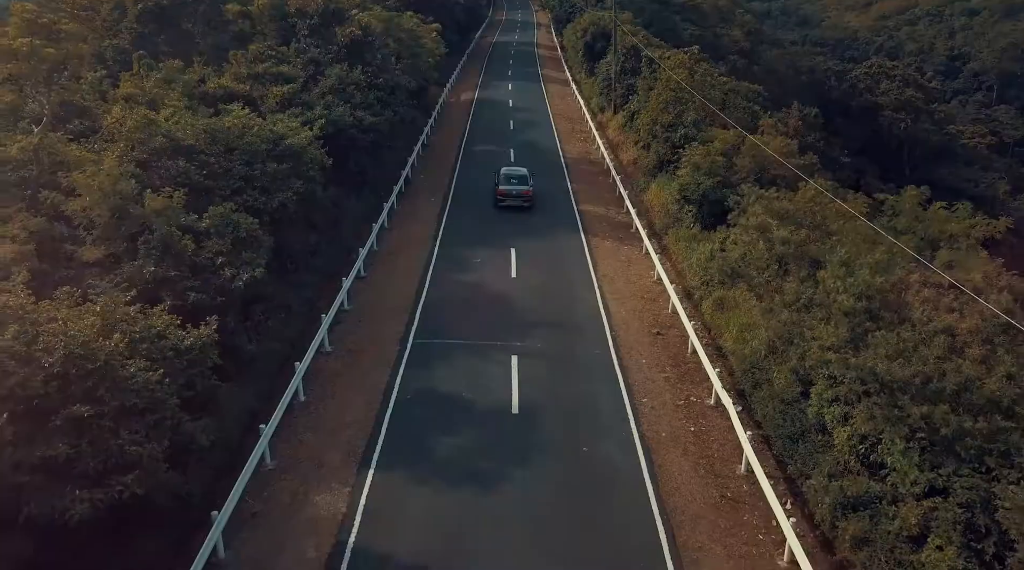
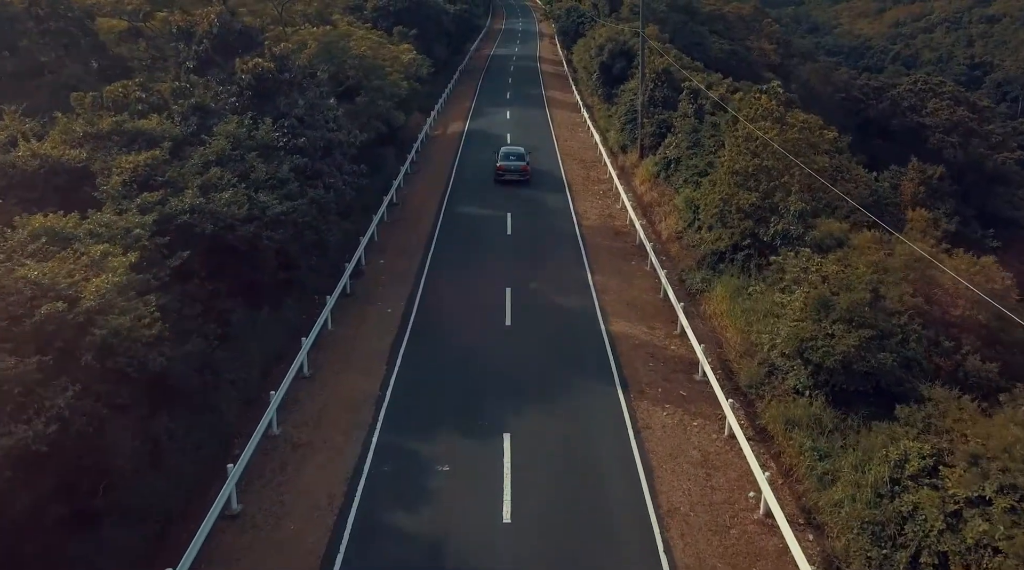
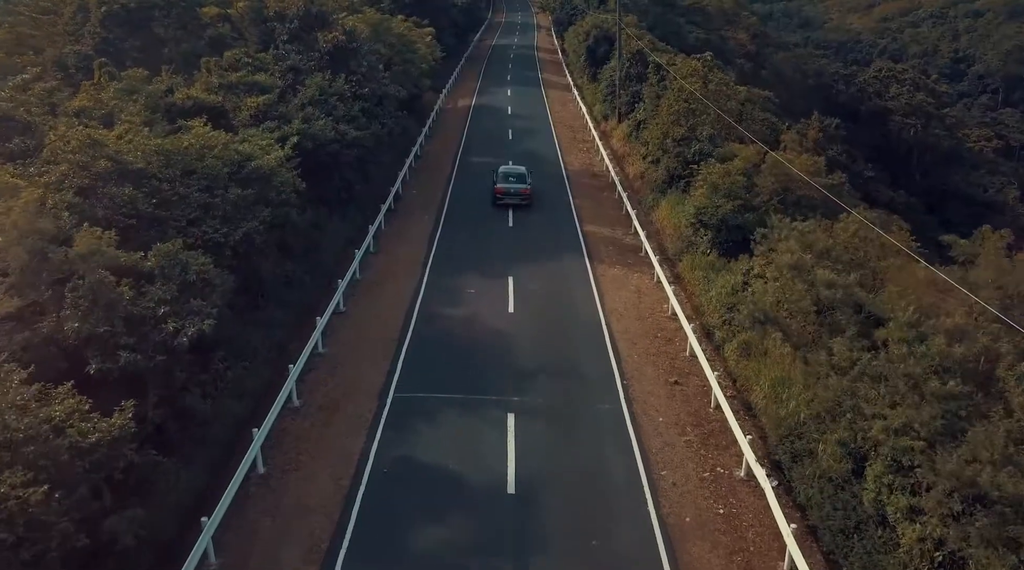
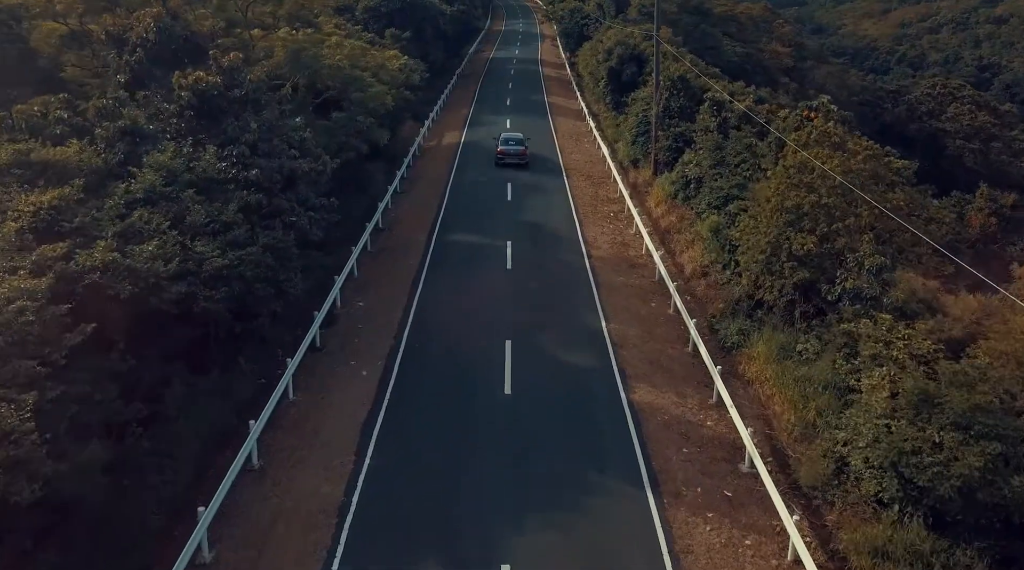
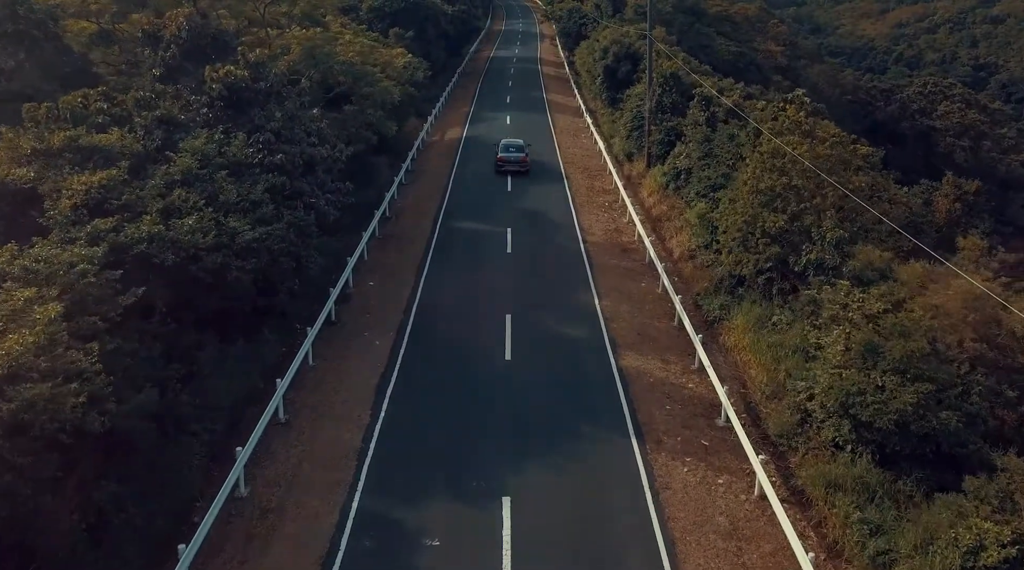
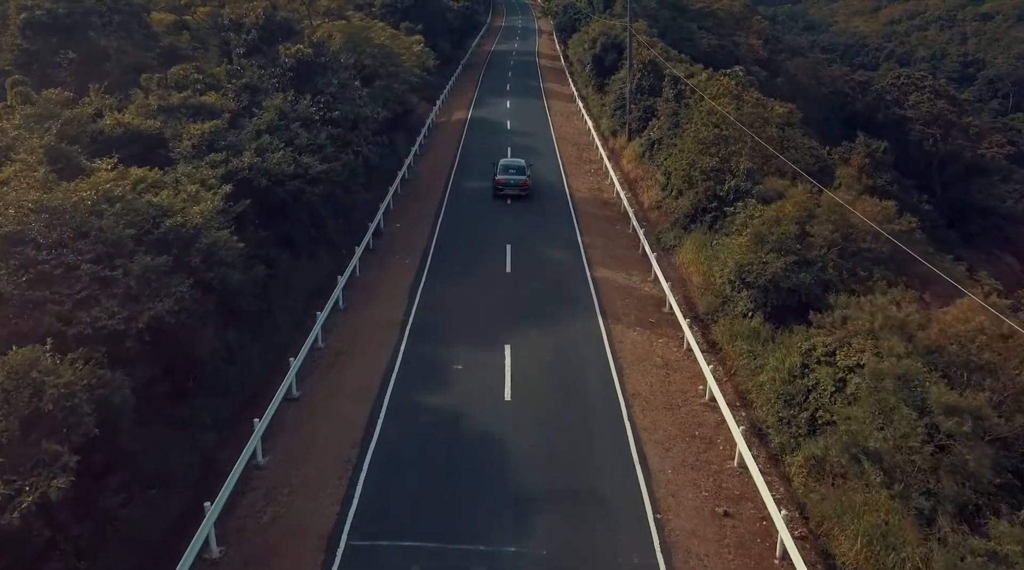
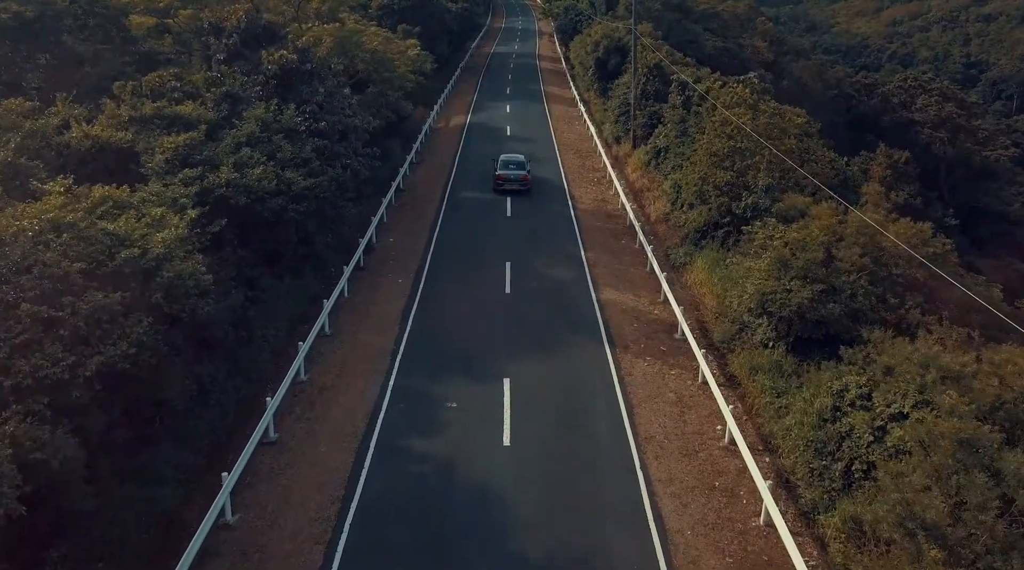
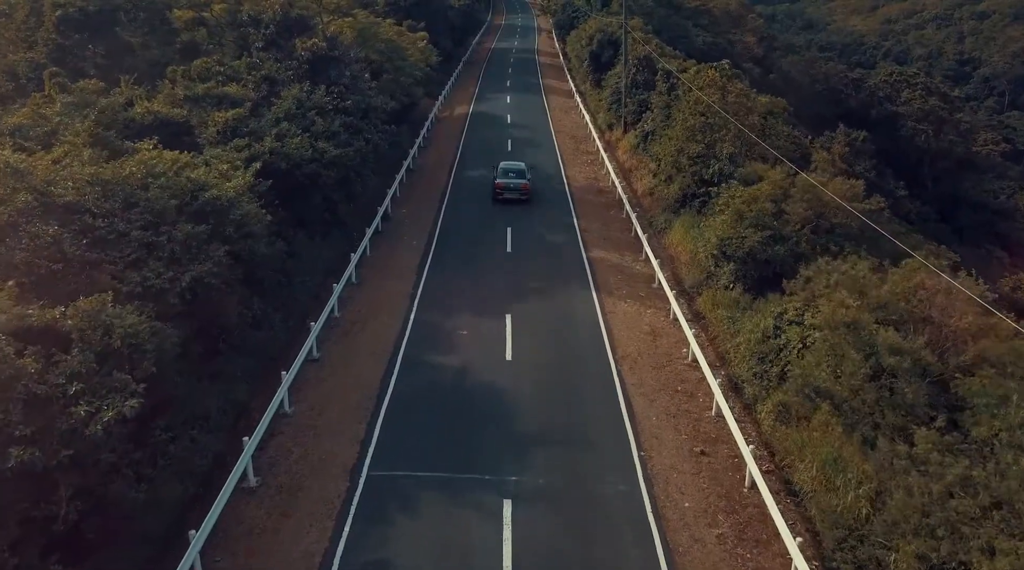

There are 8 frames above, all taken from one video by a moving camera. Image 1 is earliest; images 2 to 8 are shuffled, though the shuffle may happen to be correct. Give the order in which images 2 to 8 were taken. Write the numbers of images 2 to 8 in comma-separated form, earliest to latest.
3, 8, 6, 7, 2, 5, 4
